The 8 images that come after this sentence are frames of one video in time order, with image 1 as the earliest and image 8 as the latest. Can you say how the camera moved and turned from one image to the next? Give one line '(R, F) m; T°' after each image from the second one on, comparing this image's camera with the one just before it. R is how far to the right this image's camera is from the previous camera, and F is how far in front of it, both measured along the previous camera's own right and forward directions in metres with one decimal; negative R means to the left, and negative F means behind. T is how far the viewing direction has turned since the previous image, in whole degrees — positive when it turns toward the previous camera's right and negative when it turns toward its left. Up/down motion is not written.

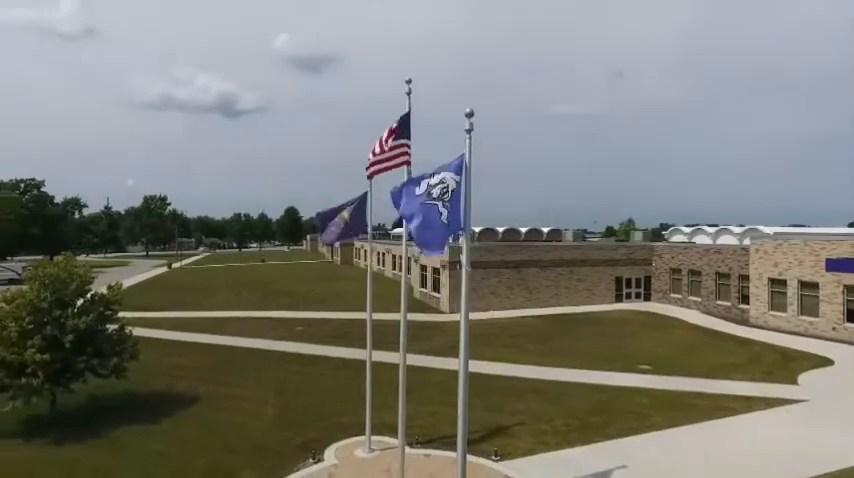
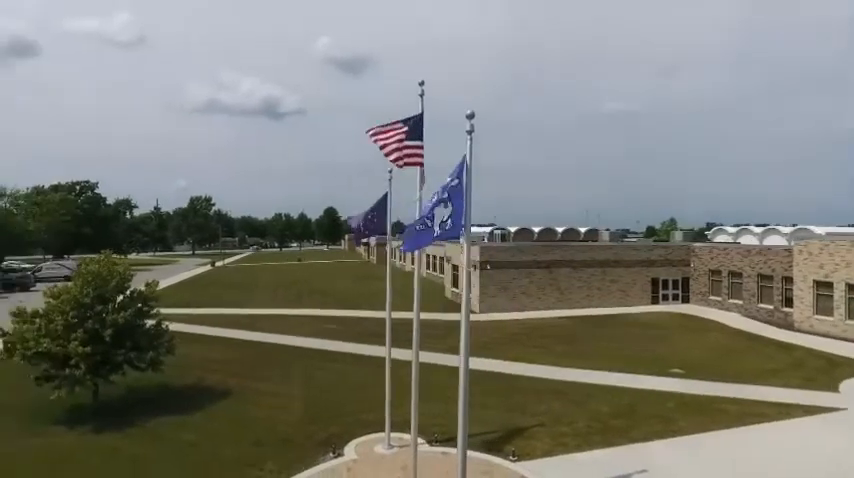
(+0.5, -0.1) m; -4°
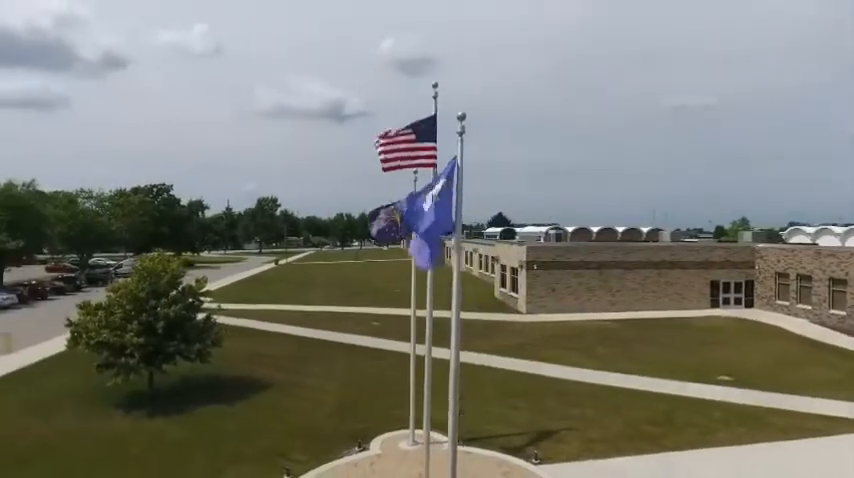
(+1.0, -0.1) m; -7°
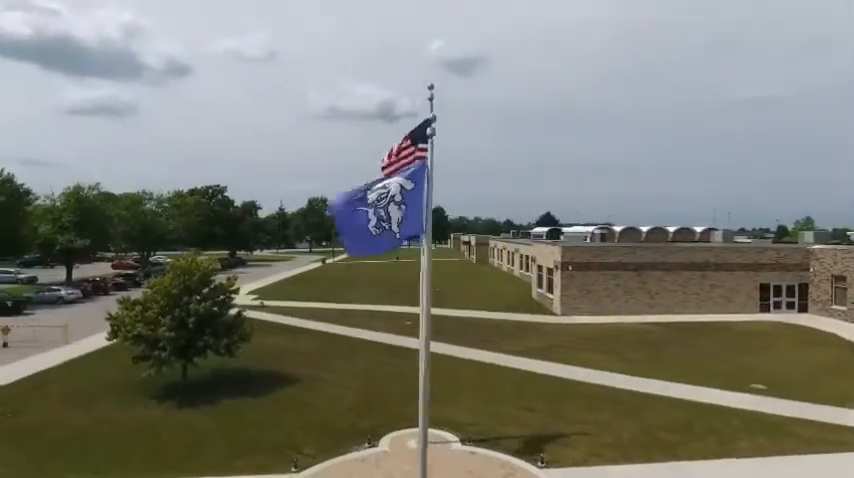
(+1.1, 0.0) m; -6°
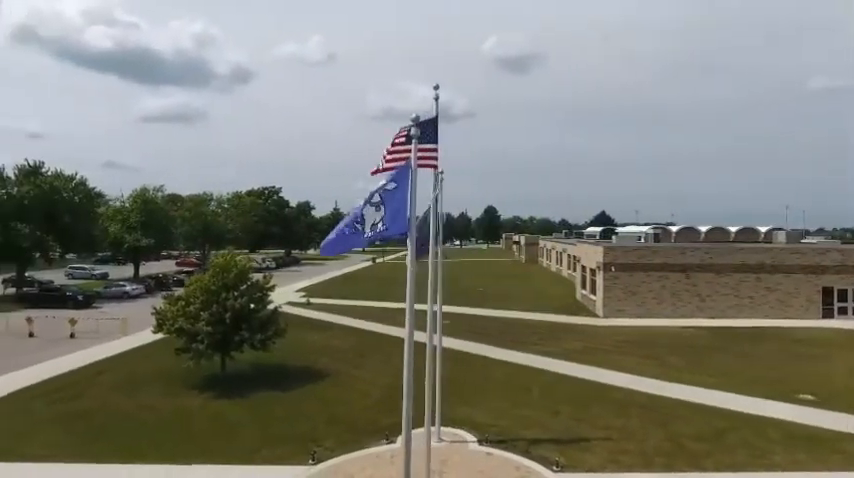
(+1.0, 0.0) m; -6°
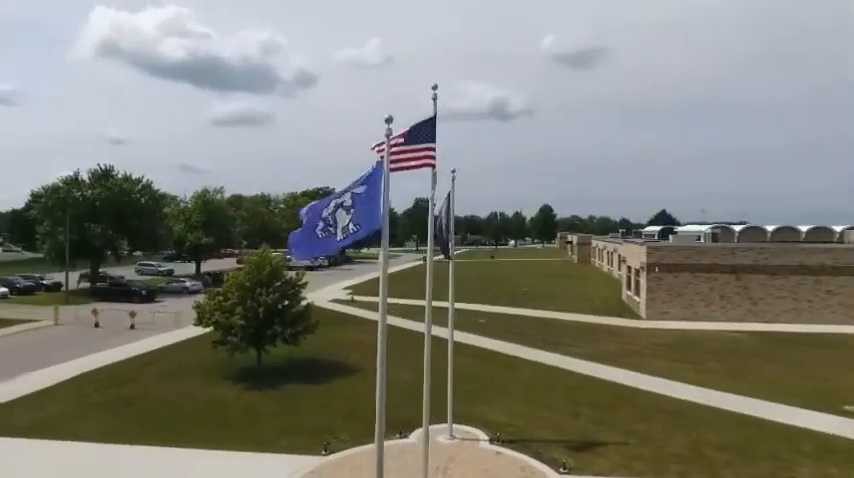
(+1.2, -0.1) m; -6°
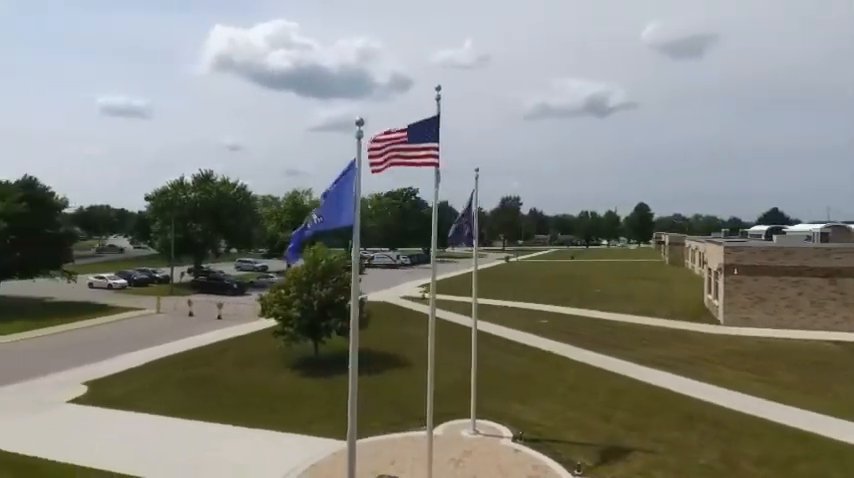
(+1.9, -0.2) m; -10°
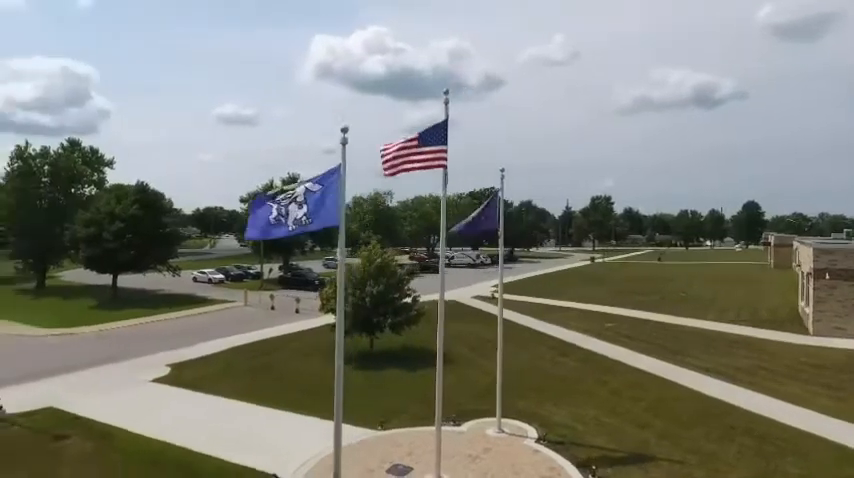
(+1.8, -0.2) m; -10°
